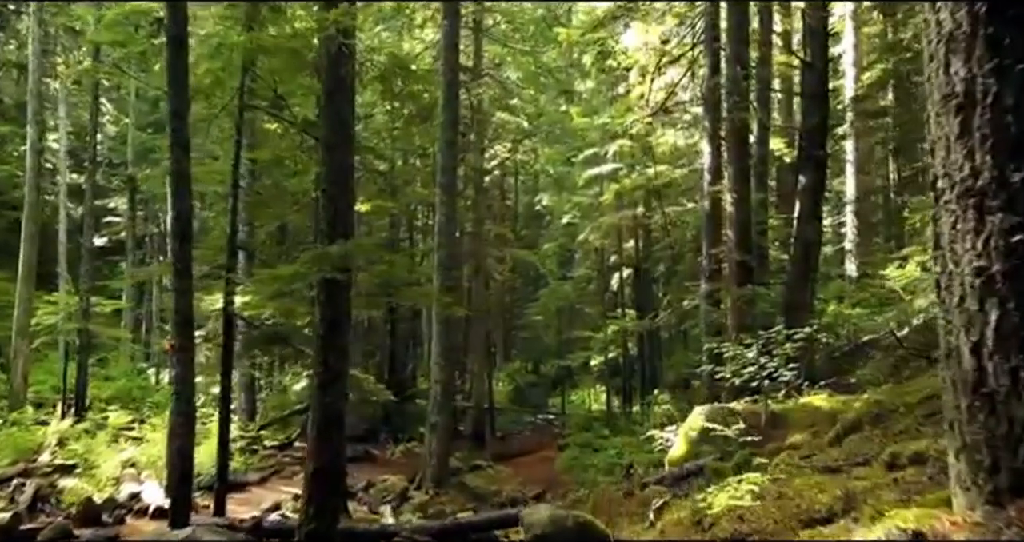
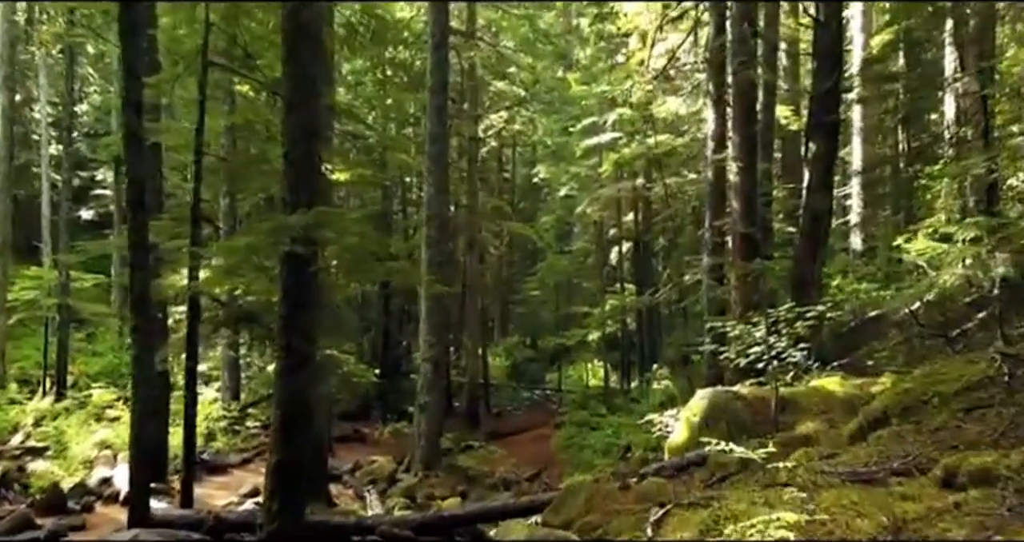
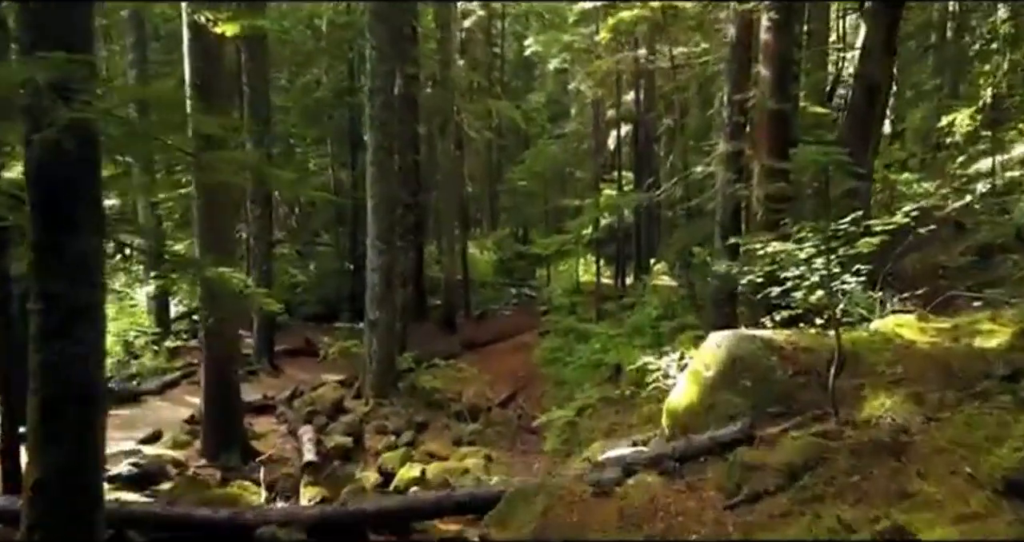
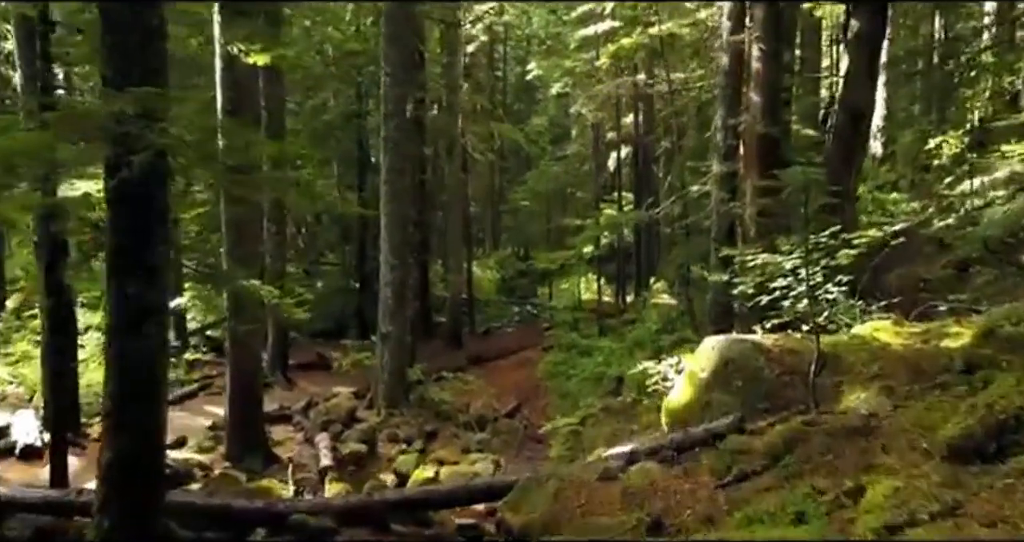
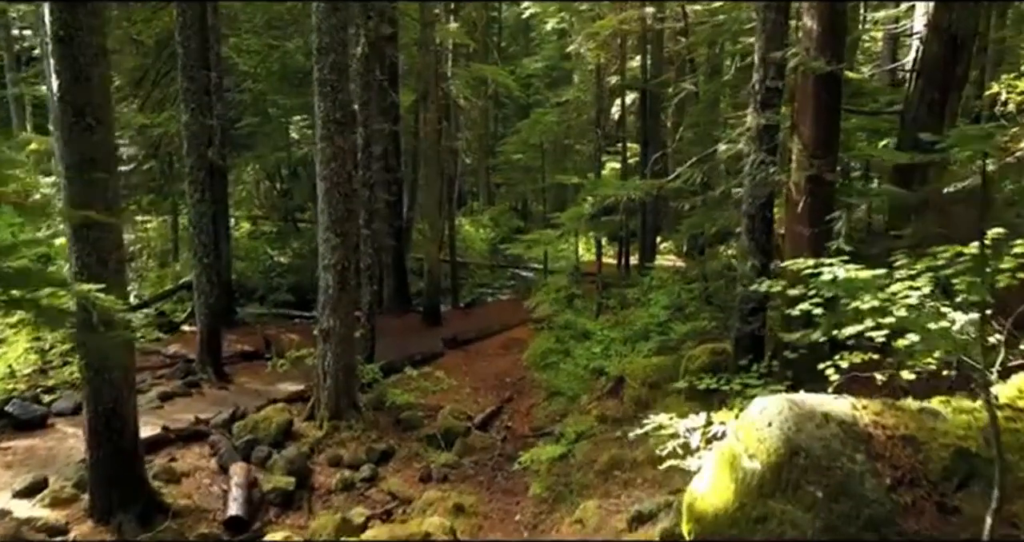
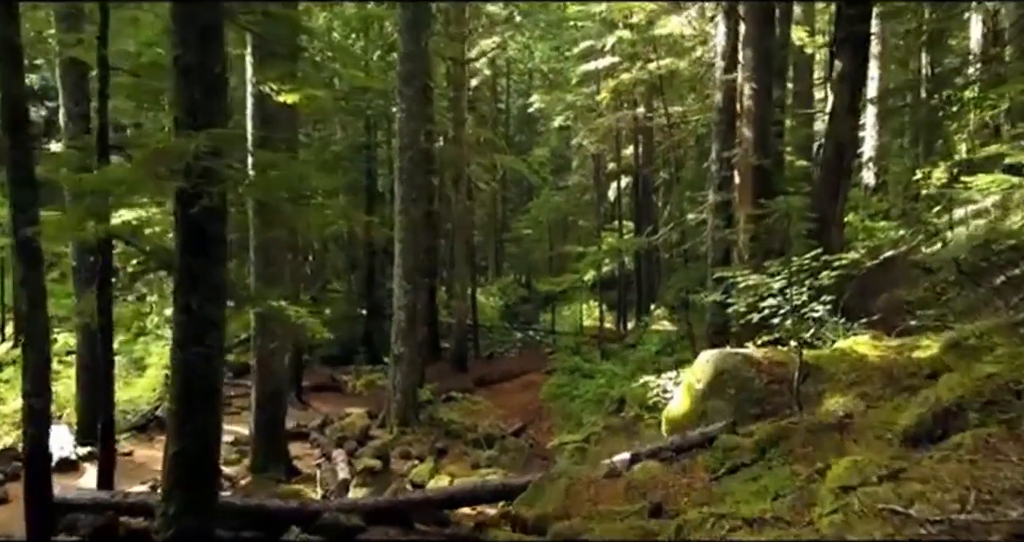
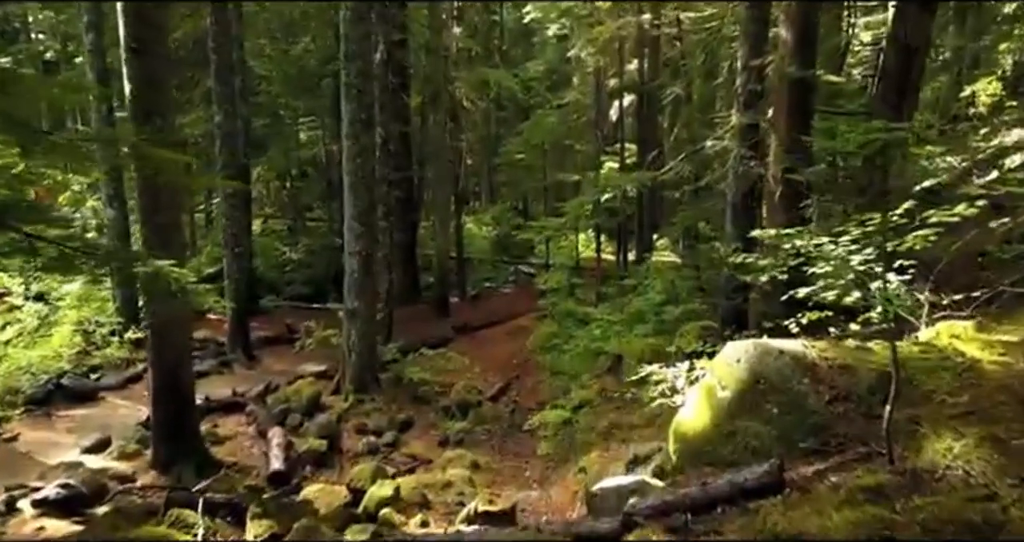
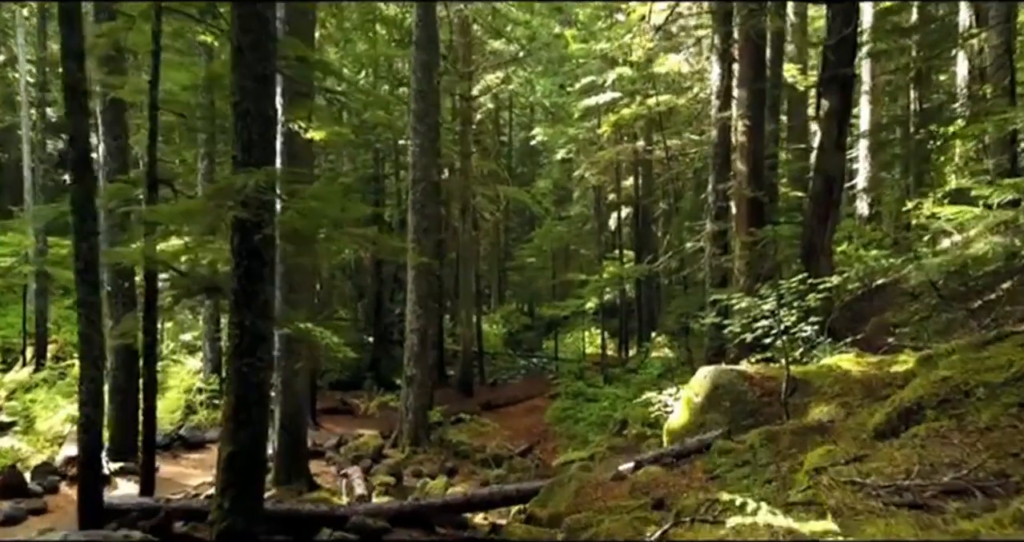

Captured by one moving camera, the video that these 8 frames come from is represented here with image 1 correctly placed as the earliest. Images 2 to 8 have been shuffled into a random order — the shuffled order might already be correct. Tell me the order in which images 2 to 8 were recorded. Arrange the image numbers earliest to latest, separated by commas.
2, 8, 6, 4, 3, 7, 5
